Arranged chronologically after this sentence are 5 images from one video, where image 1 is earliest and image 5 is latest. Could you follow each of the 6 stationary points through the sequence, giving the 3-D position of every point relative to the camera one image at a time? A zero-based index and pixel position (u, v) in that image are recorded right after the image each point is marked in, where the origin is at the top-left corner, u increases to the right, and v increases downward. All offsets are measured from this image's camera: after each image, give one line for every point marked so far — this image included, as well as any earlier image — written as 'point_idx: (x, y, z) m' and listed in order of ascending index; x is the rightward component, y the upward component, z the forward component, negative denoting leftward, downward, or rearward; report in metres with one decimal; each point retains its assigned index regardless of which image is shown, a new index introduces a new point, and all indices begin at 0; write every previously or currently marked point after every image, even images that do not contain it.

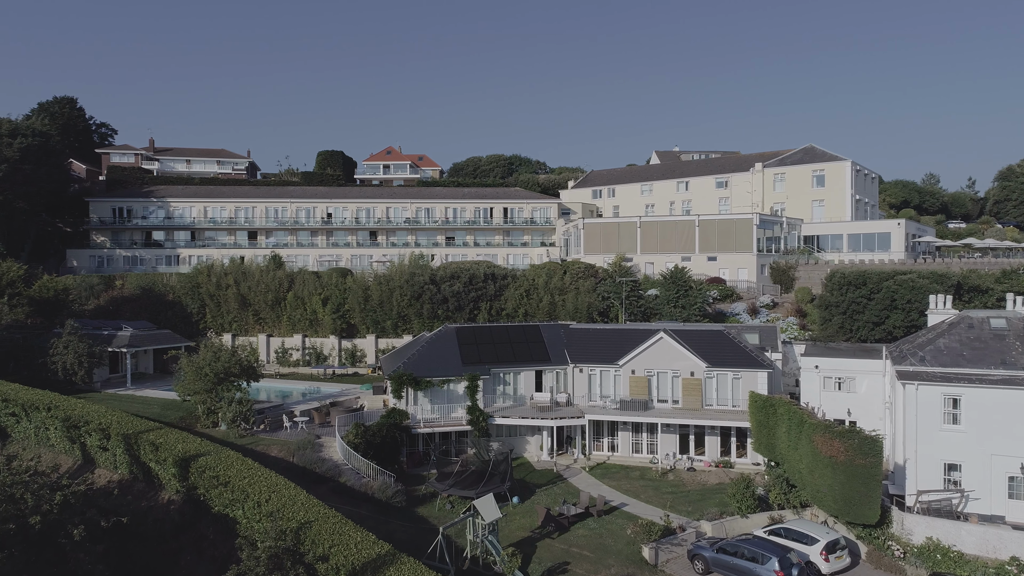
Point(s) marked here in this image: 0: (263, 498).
0: (-6.8, -5.8, +19.7) m
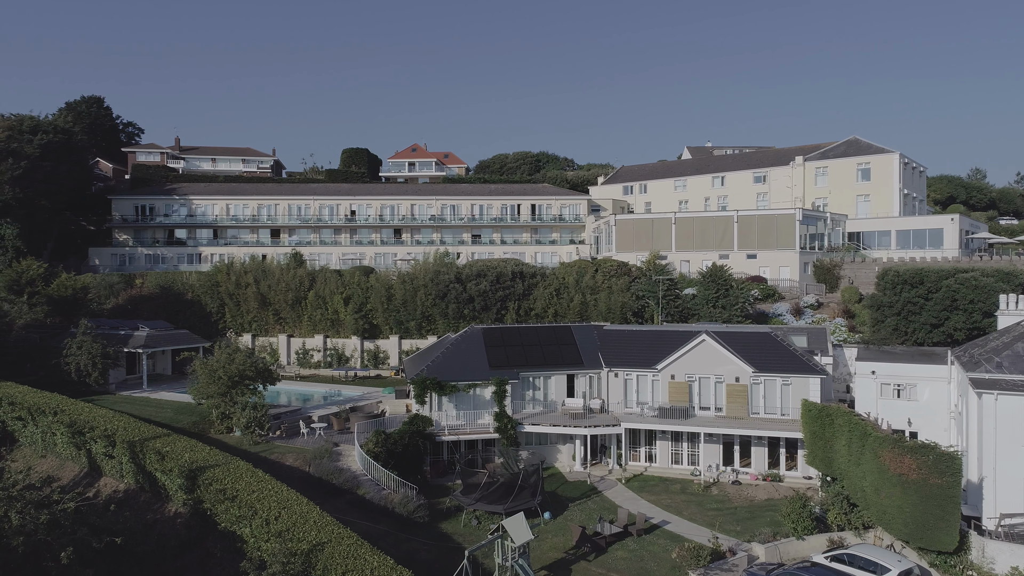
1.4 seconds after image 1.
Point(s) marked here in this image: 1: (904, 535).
0: (-6.0, -5.7, +18.0) m
1: (+10.8, -6.8, +19.8) m
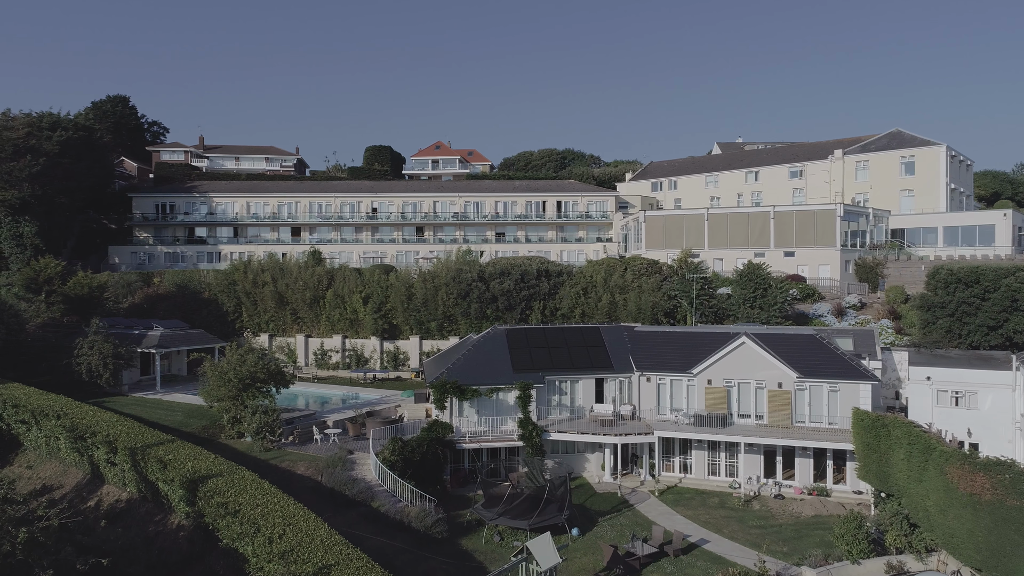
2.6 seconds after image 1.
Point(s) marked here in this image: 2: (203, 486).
0: (-5.4, -5.6, +16.5) m
1: (+11.4, -6.8, +17.7) m
2: (-8.1, -5.2, +18.9) m
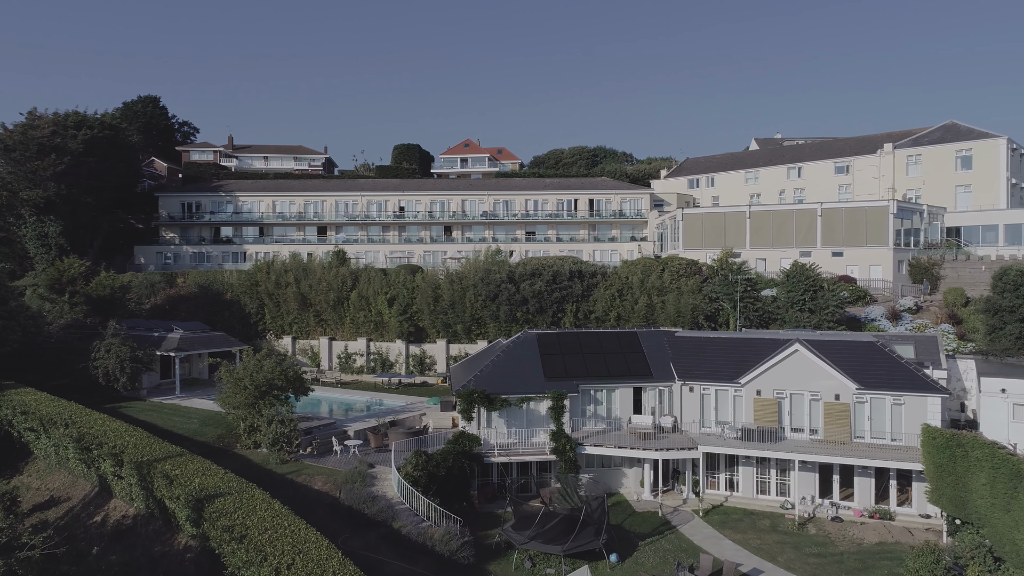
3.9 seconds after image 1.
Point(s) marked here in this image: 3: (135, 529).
0: (-4.7, -5.7, +14.9) m
1: (+12.1, -6.9, +15.5) m
2: (-7.3, -5.3, +17.4) m
3: (-10.3, -6.6, +19.7) m
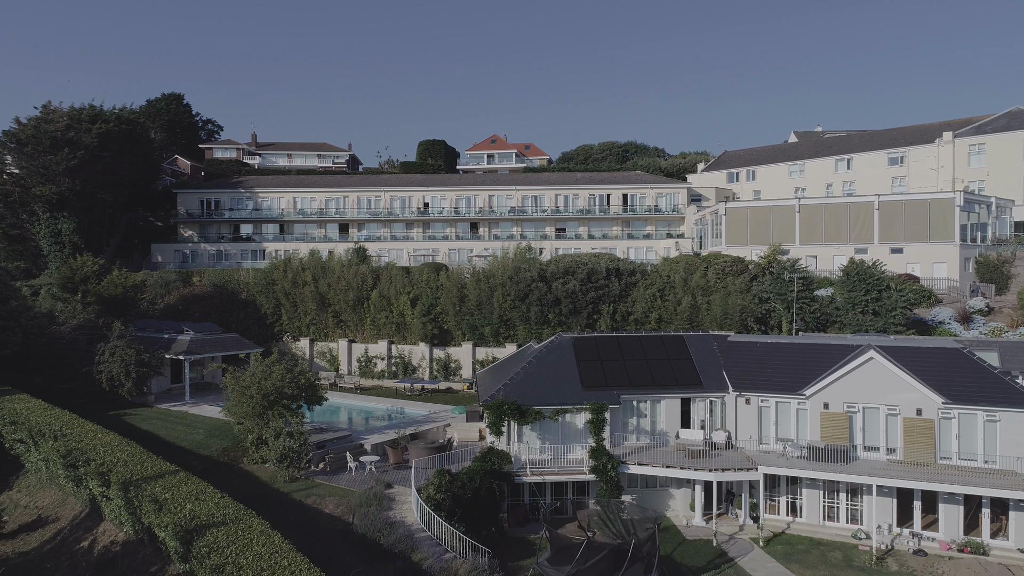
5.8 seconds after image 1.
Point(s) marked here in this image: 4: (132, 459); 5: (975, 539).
0: (-4.0, -5.7, +12.4) m
1: (+12.9, -6.8, +12.4) m
2: (-6.6, -5.3, +15.1) m
3: (-9.4, -6.5, +17.4) m
4: (-10.3, -4.6, +19.6) m
5: (+12.8, -7.0, +20.0) m
